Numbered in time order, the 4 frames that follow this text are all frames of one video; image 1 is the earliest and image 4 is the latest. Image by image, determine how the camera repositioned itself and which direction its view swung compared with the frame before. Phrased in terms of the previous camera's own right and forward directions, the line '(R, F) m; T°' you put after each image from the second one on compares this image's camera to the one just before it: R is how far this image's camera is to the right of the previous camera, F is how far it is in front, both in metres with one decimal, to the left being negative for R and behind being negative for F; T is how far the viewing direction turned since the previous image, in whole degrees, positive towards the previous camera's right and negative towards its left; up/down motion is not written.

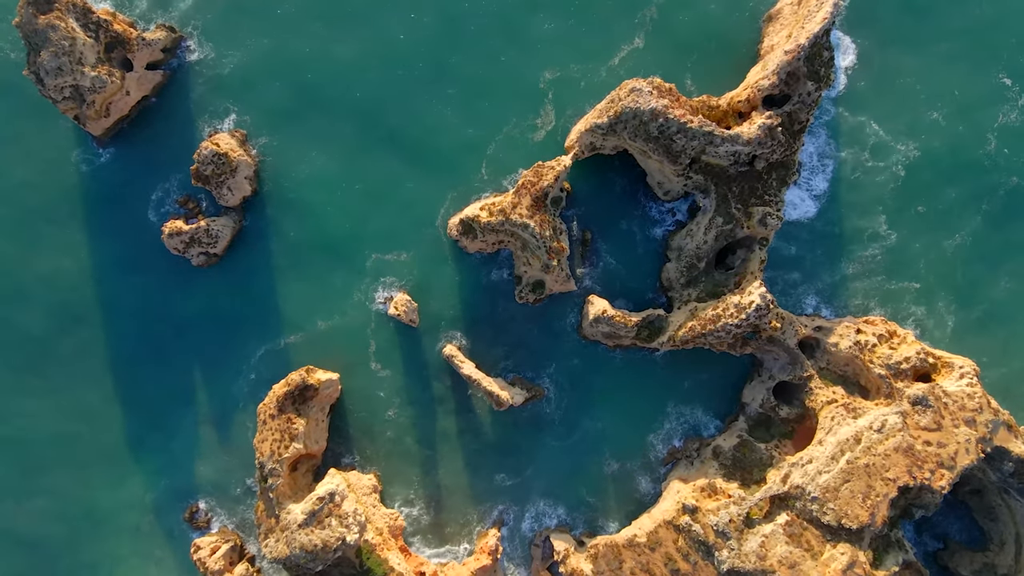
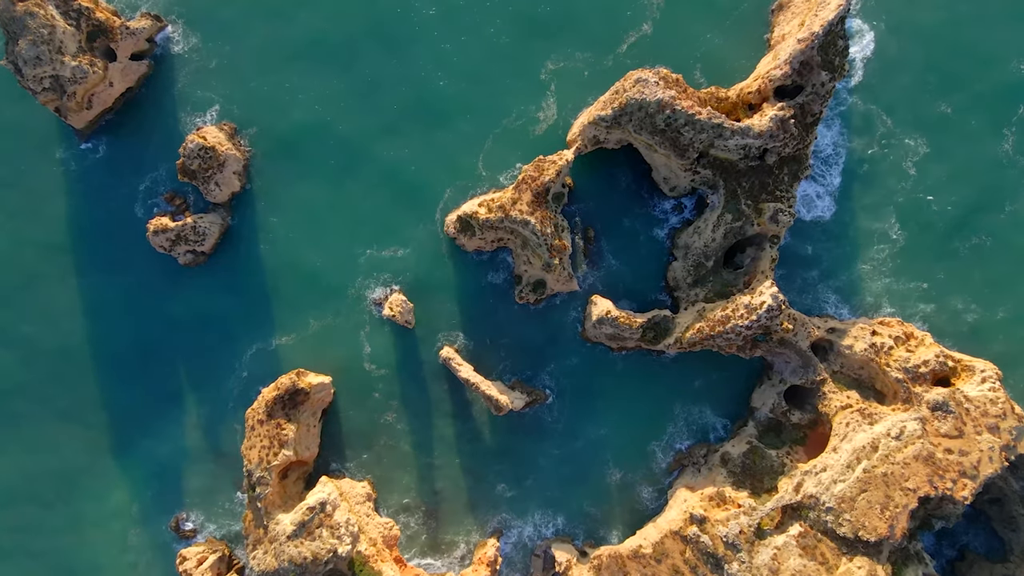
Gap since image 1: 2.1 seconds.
(0.0, +1.6) m; 0°
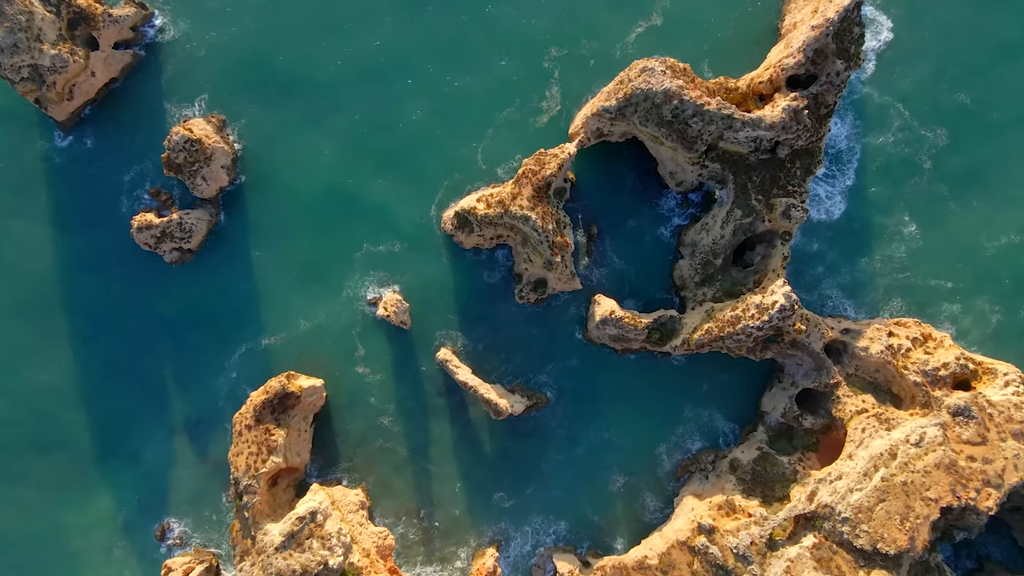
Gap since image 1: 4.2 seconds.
(0.0, +1.5) m; 0°
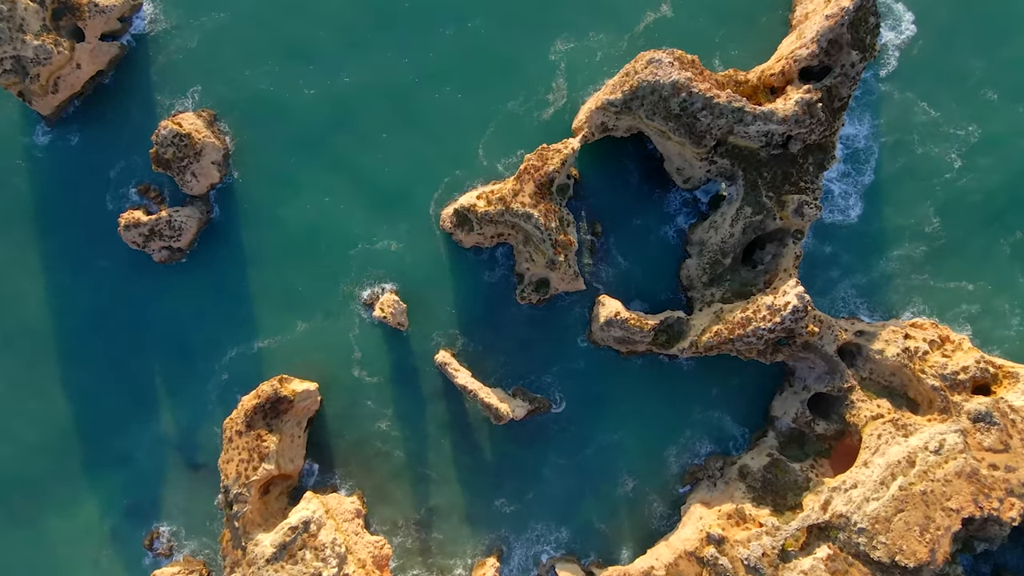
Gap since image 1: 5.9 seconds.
(-0.1, +1.3) m; 0°
